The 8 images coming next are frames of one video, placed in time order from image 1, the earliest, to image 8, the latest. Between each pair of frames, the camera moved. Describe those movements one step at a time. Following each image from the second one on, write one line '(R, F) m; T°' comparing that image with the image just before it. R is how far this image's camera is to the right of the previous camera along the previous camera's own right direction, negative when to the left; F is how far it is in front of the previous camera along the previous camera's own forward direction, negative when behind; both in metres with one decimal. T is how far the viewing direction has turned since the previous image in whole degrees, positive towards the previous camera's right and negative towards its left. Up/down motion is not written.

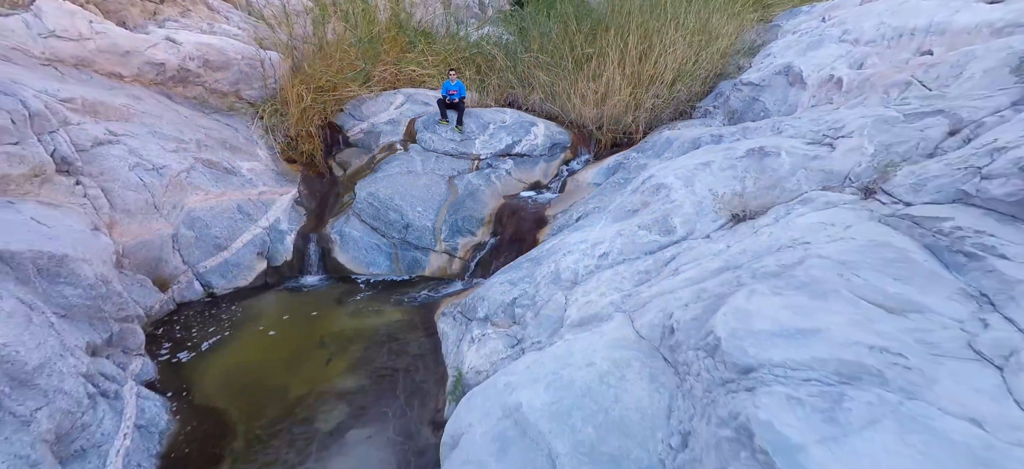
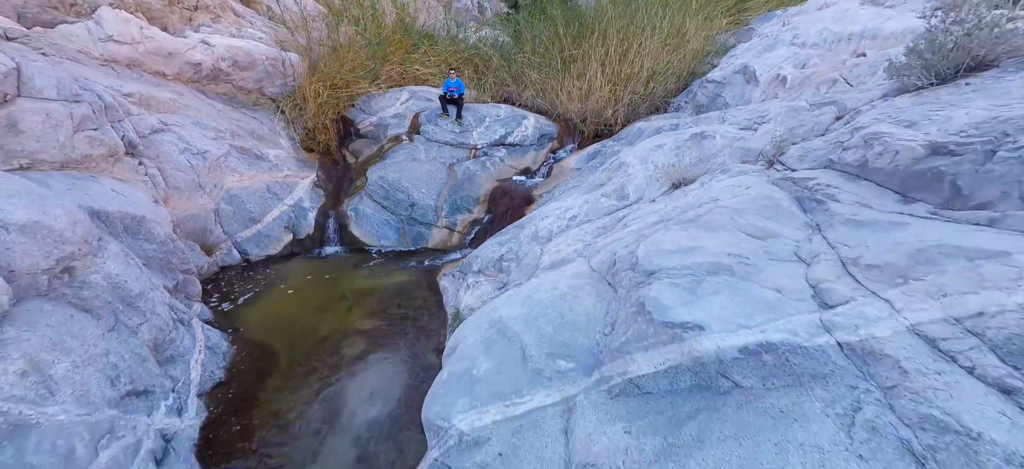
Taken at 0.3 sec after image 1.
(+0.1, -0.8) m; 0°
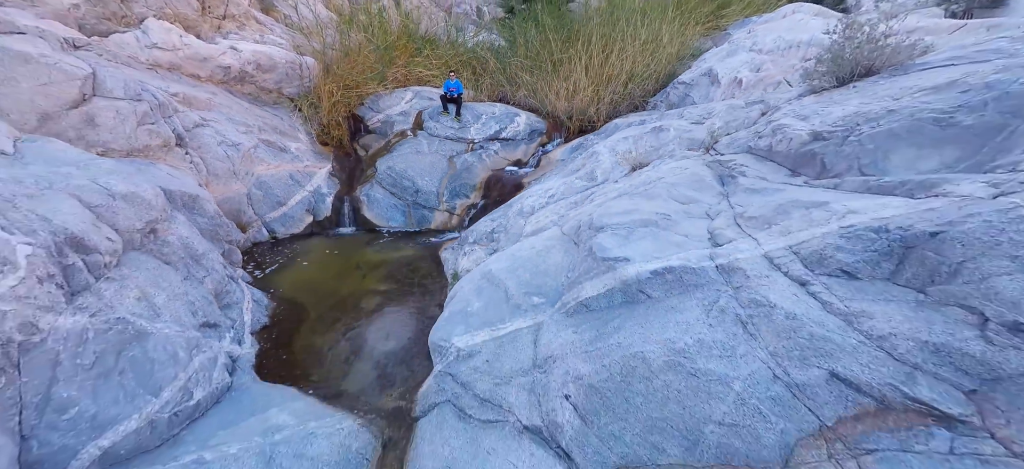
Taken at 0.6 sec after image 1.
(+0.1, -0.8) m; 0°
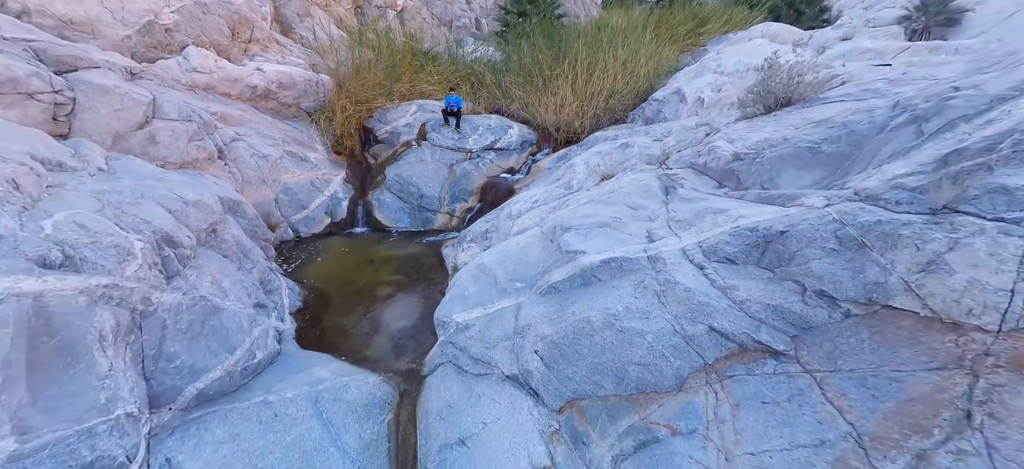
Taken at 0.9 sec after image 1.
(+0.1, -0.9) m; 0°
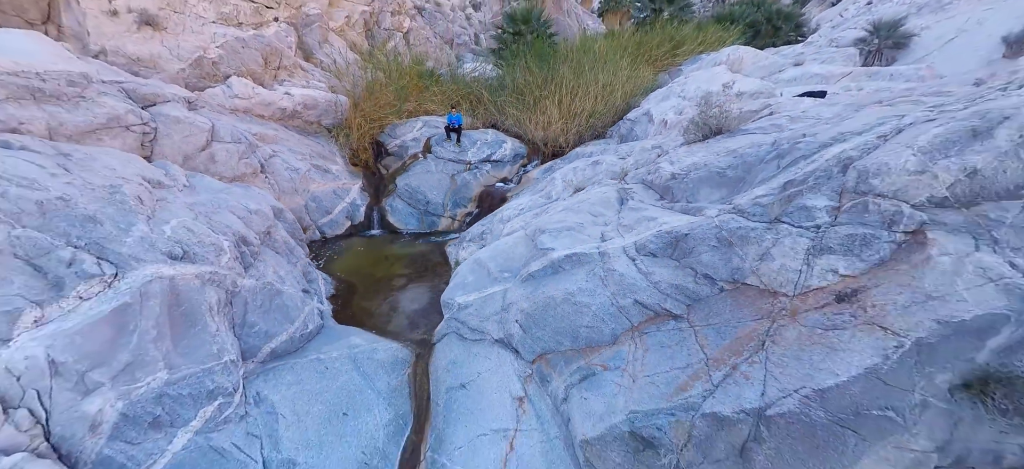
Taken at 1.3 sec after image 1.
(+0.1, -1.3) m; 0°
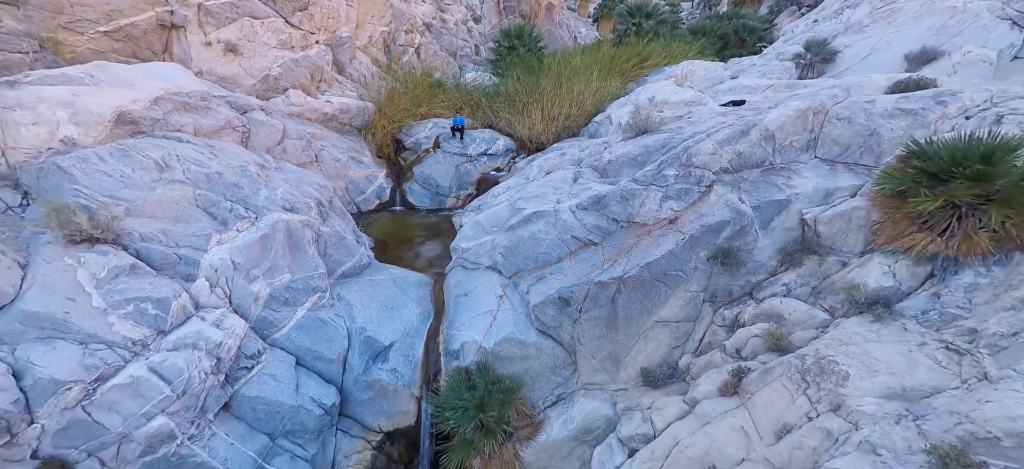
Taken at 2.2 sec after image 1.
(+0.2, -2.6) m; 0°
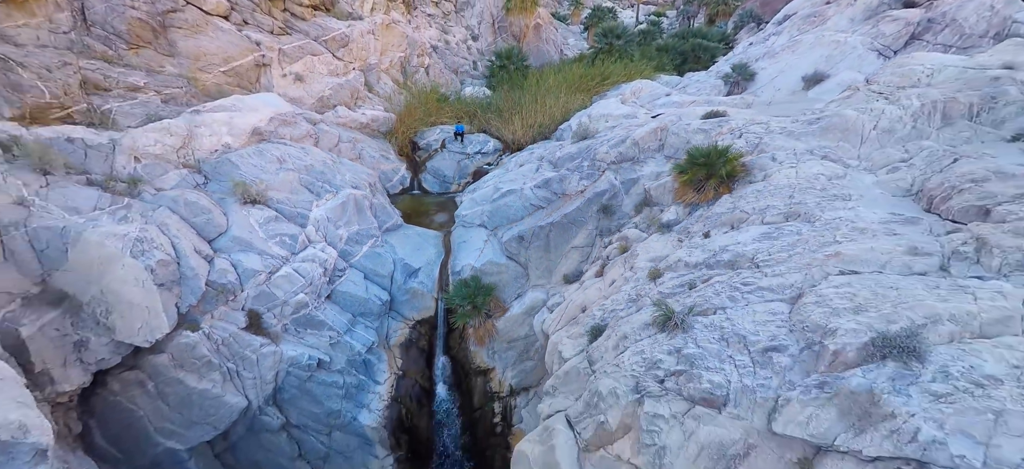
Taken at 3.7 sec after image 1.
(+0.4, -4.2) m; 0°
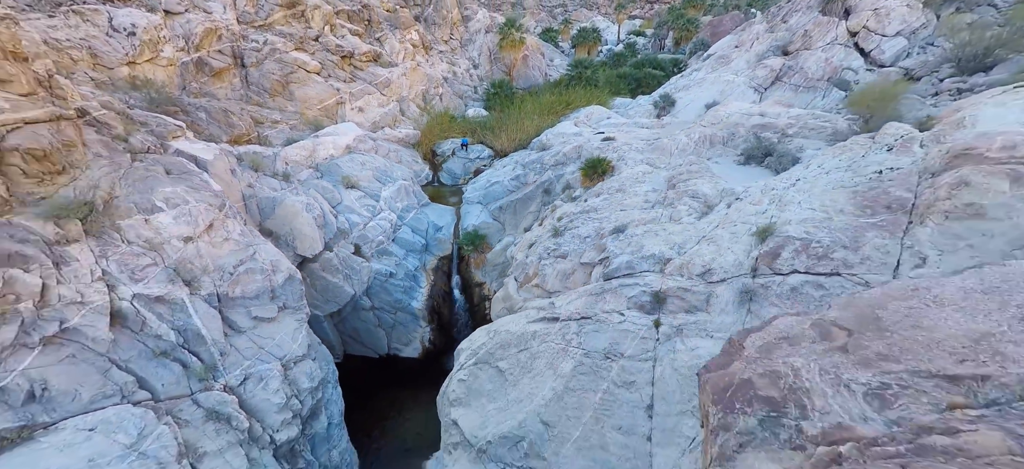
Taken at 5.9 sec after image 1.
(+0.6, -7.5) m; 0°
